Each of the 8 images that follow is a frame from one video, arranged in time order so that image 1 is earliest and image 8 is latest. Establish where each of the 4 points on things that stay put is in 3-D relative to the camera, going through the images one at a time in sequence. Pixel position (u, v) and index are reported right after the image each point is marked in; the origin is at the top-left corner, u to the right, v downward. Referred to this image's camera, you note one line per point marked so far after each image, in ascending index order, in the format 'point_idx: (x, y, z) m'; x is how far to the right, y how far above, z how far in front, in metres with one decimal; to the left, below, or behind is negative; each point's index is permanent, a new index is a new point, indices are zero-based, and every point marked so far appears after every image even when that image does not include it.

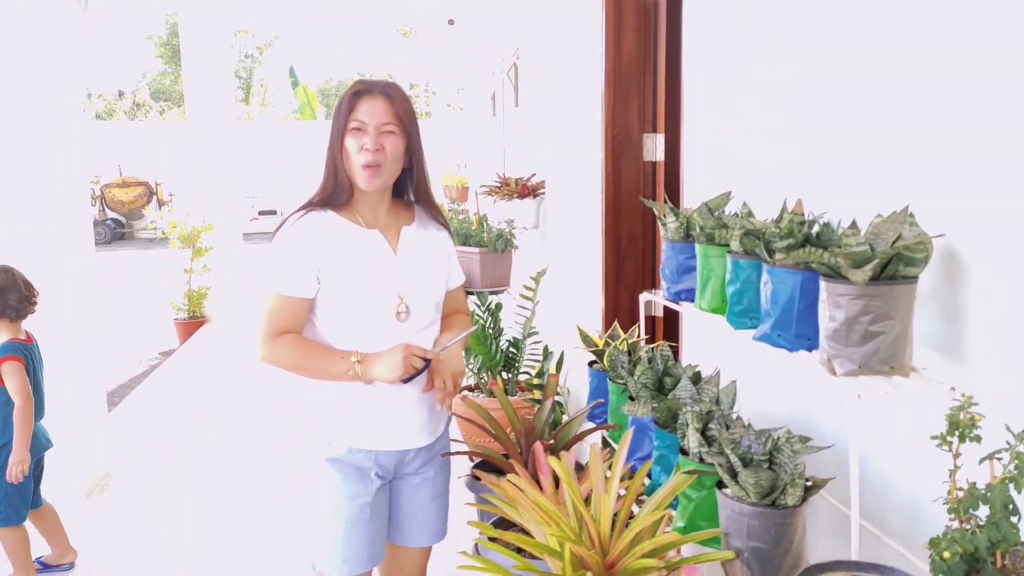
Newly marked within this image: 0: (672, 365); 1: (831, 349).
0: (+0.3, -0.2, +1.7) m
1: (+0.5, -0.1, +1.3) m
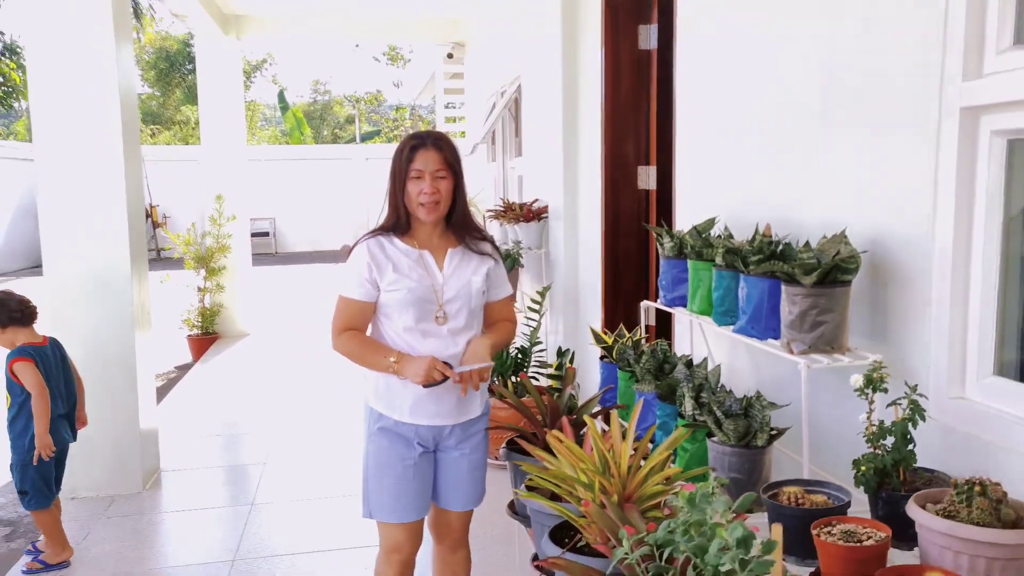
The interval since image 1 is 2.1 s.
0: (+0.4, -0.2, +2.2) m
1: (+0.6, -0.1, +1.8) m
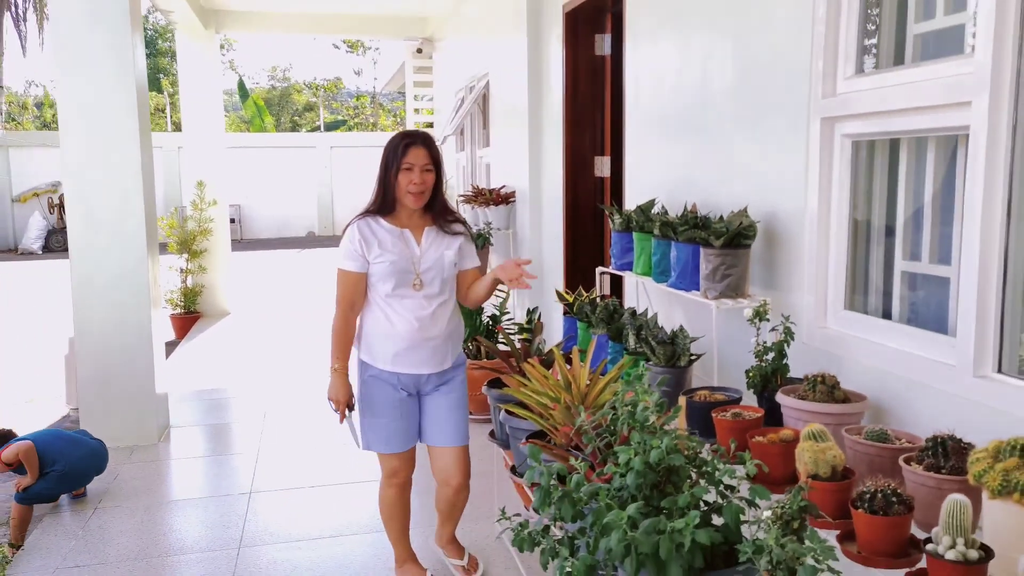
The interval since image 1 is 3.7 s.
0: (+0.4, -0.1, +2.8) m
1: (+0.5, 0.0, +2.4) m
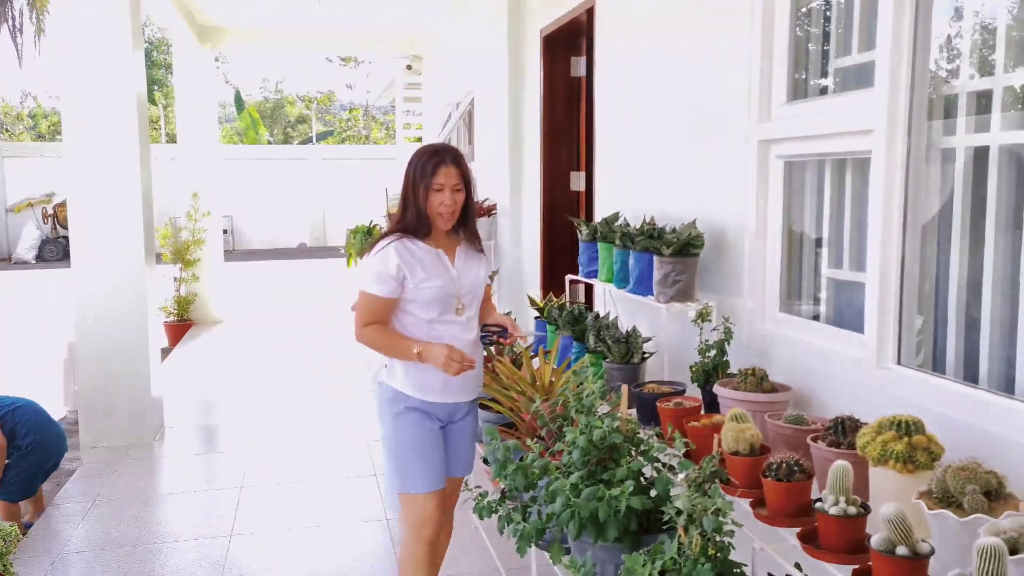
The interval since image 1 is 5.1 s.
0: (+0.3, -0.1, +3.0) m
1: (+0.5, 0.0, +2.6) m
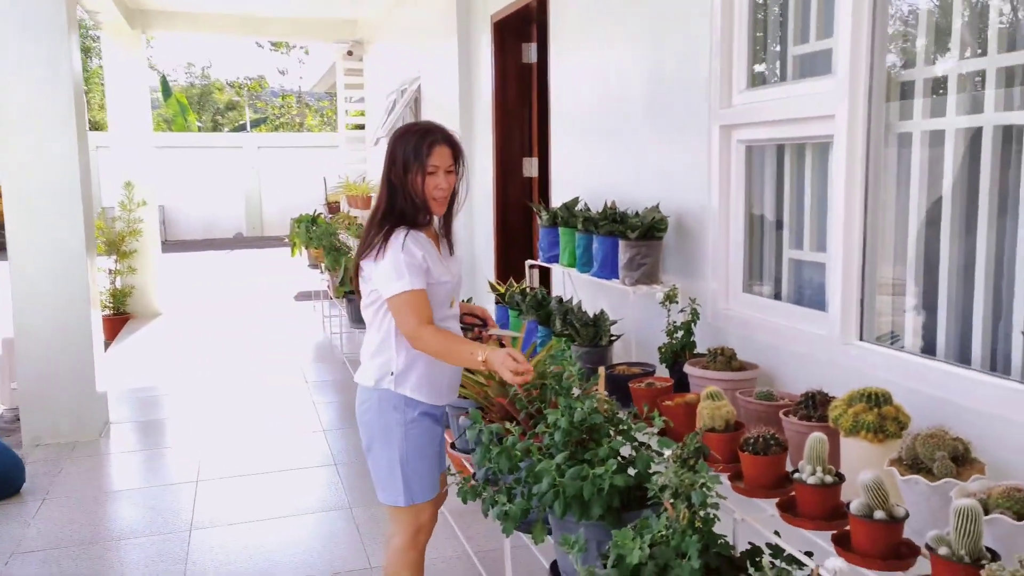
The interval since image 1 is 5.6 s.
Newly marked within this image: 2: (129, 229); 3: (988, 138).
0: (+0.1, 0.0, +3.1) m
1: (+0.4, 0.0, +2.7) m
2: (-3.7, +0.6, +8.2) m
3: (+1.0, +0.3, +1.7) m
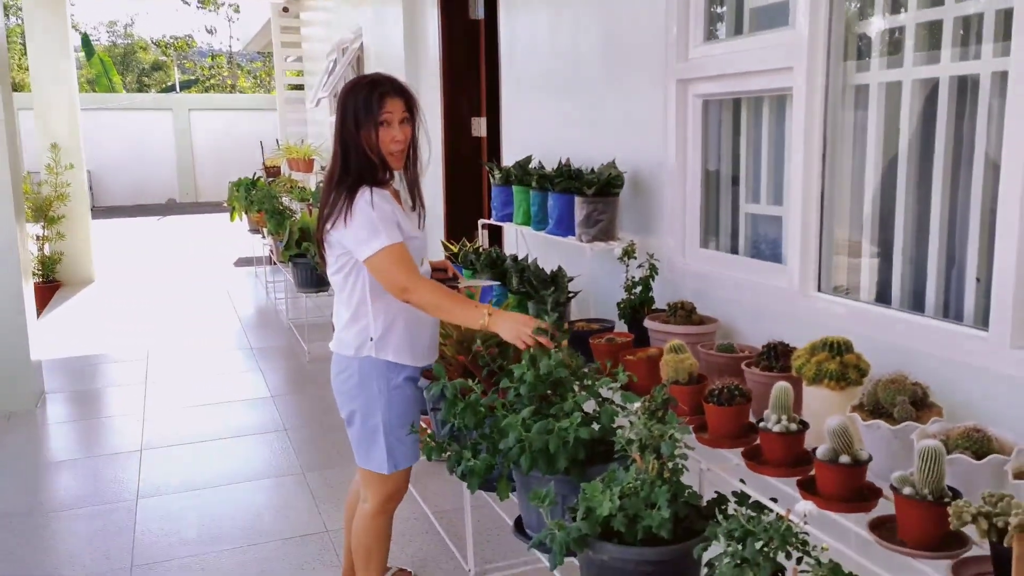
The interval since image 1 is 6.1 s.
0: (0.0, +0.1, +3.0) m
1: (+0.2, +0.2, +2.7) m
2: (-4.2, +0.9, +7.8) m
3: (+0.9, +0.4, +1.8) m
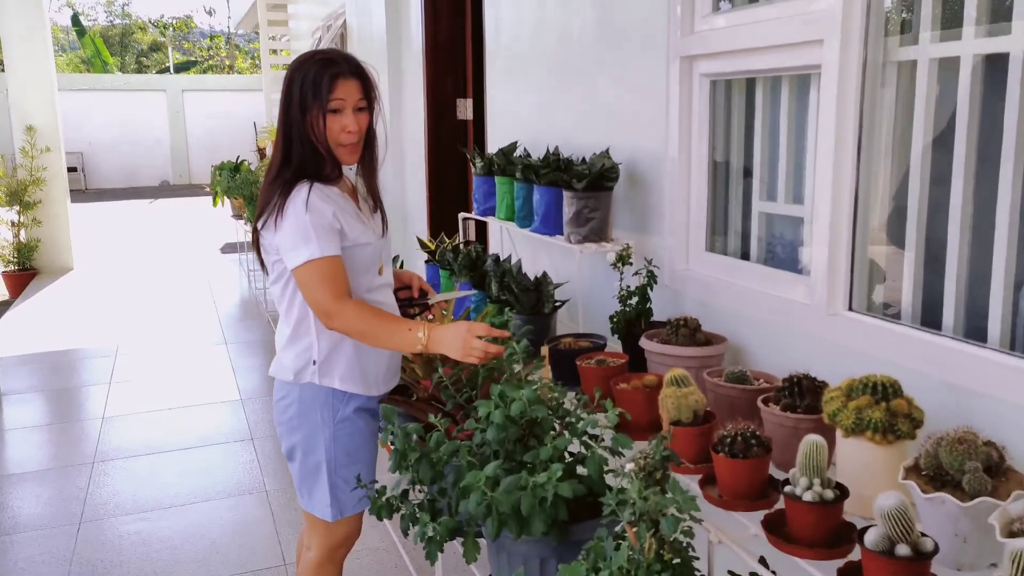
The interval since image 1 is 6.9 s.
0: (-0.1, +0.1, +2.7) m
1: (+0.2, +0.2, +2.3) m
2: (-4.3, +1.0, +7.5) m
3: (+0.8, +0.4, +1.4) m
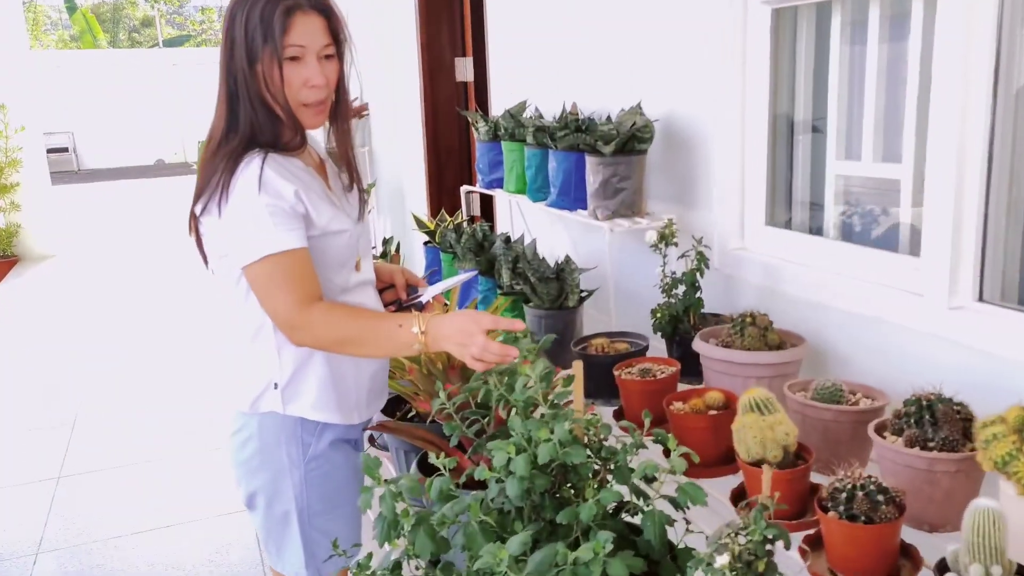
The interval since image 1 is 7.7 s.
0: (-0.1, +0.1, +2.3) m
1: (+0.2, +0.2, +1.9) m
2: (-4.3, +1.1, +7.1) m
3: (+0.9, +0.4, +1.0) m
